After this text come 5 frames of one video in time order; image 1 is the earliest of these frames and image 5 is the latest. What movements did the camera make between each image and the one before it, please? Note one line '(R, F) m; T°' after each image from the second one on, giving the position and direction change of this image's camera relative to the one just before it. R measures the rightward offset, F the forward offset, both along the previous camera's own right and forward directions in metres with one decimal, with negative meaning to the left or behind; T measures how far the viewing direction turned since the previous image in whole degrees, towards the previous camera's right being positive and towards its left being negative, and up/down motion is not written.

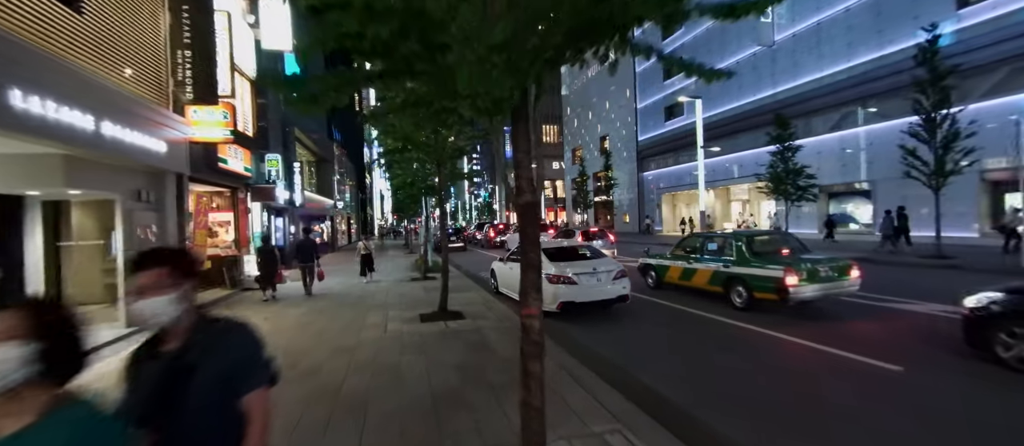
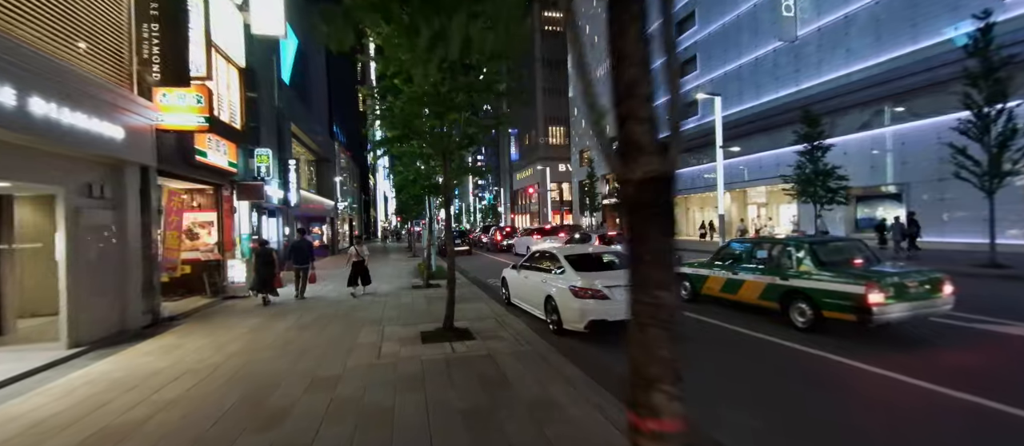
(-0.3, +1.5) m; -1°
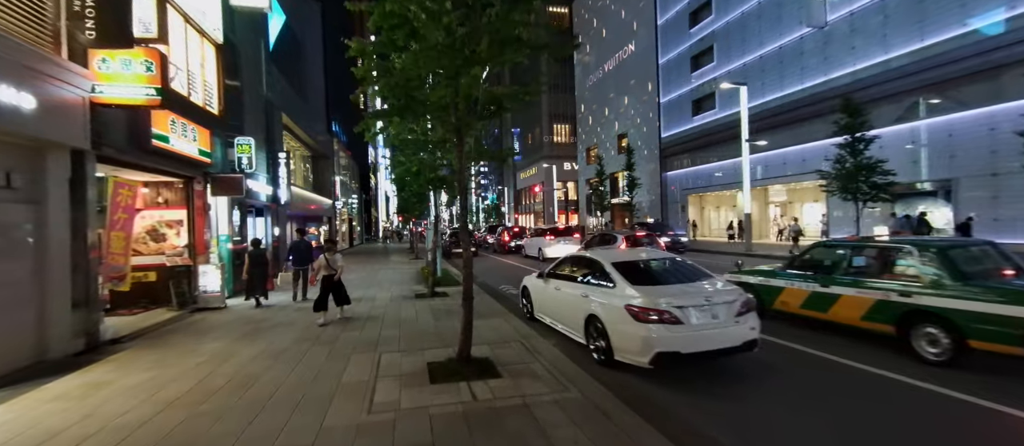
(-0.5, +1.9) m; 0°
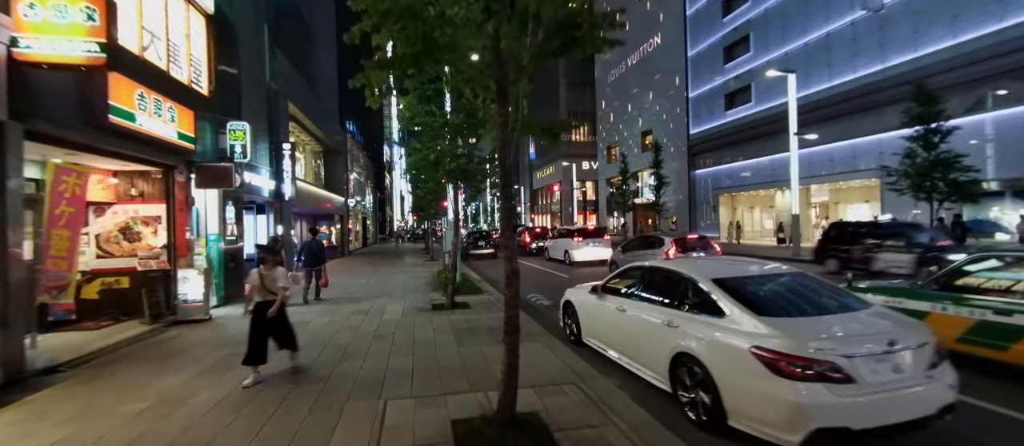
(-0.5, +1.9) m; -2°
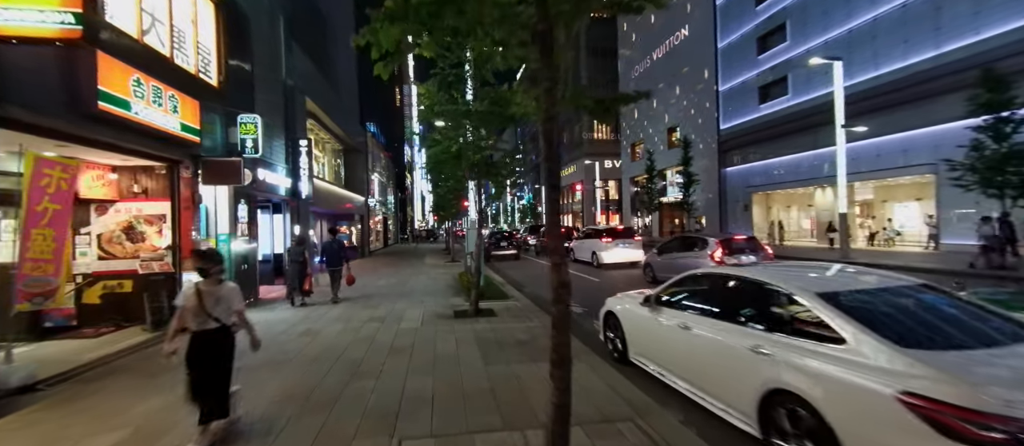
(-0.2, +1.0) m; -3°
